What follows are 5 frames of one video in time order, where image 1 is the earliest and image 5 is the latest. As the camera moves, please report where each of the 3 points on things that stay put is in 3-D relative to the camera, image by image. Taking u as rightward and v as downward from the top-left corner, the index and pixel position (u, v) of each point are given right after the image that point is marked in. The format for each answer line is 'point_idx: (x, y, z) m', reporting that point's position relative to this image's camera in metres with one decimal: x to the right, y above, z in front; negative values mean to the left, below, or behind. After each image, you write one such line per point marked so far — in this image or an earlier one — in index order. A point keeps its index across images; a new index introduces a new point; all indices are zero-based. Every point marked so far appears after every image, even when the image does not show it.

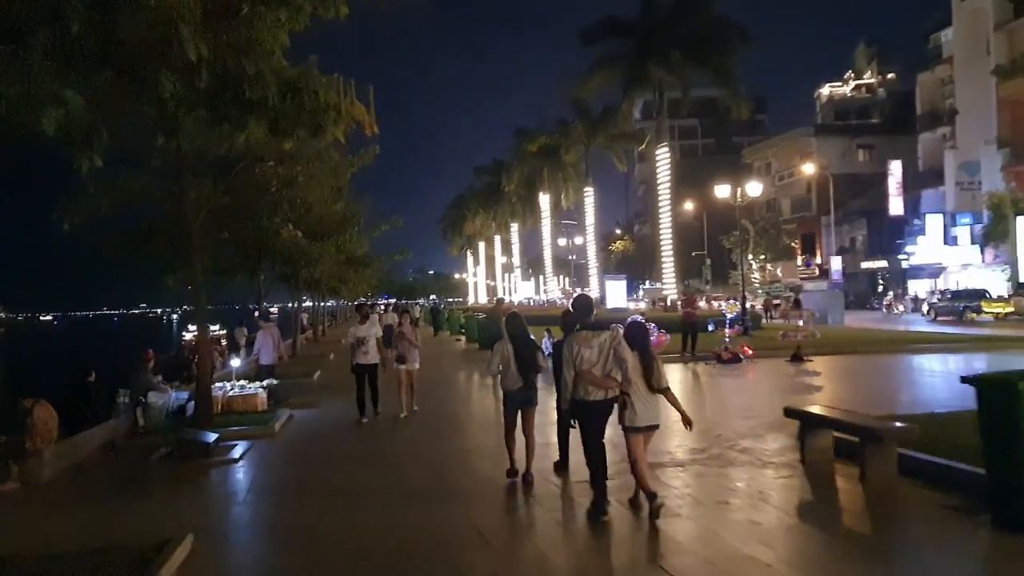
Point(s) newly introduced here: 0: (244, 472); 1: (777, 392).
0: (-4.0, -2.8, +12.8) m
1: (+5.9, -2.3, +19.3) m
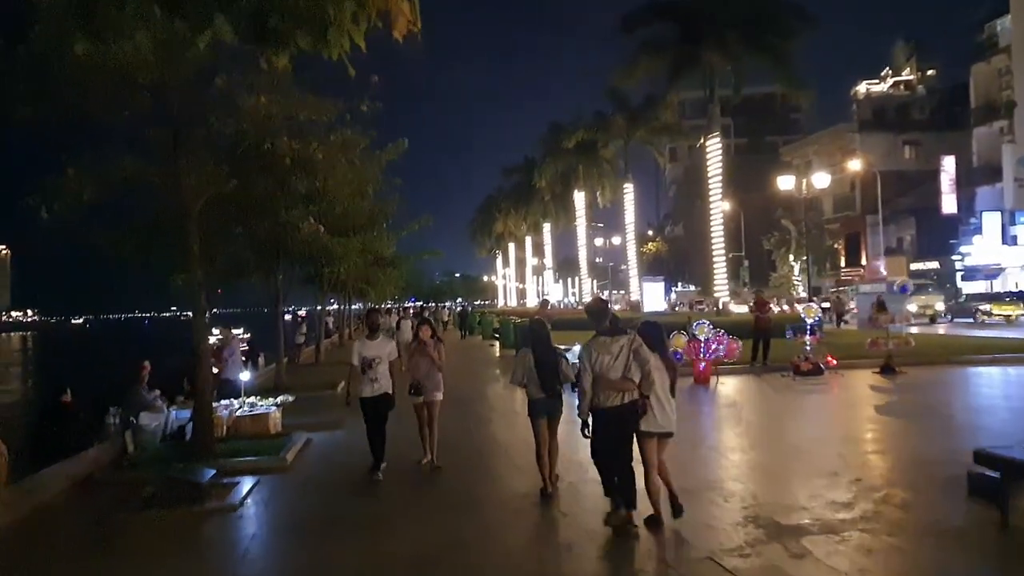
0: (-3.1, -2.8, +10.2) m
1: (+6.9, -2.4, +16.4) m
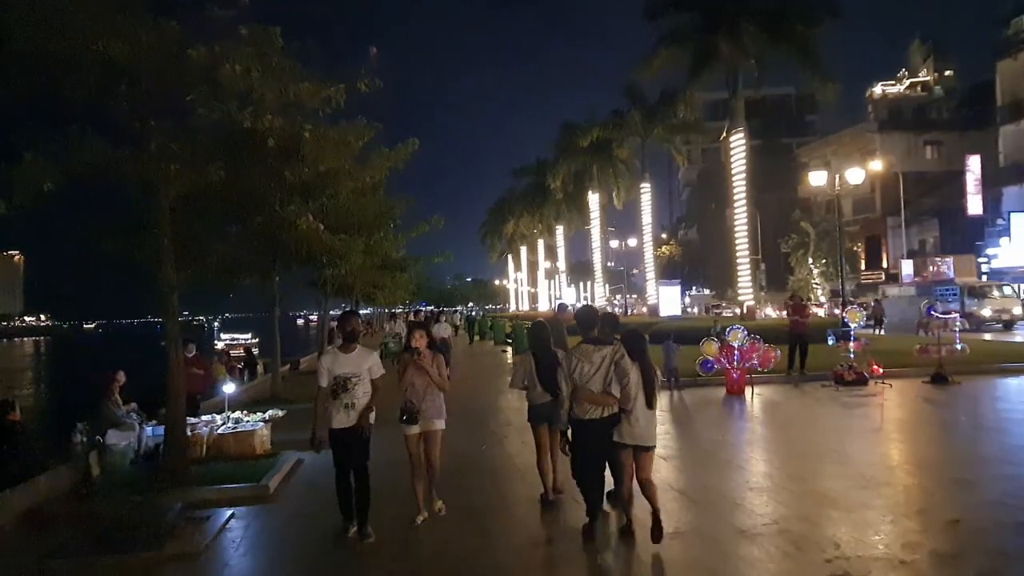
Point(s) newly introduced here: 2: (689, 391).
0: (-2.9, -2.8, +8.6) m
1: (+7.2, -2.4, +14.6) m
2: (+3.9, -2.3, +18.8) m
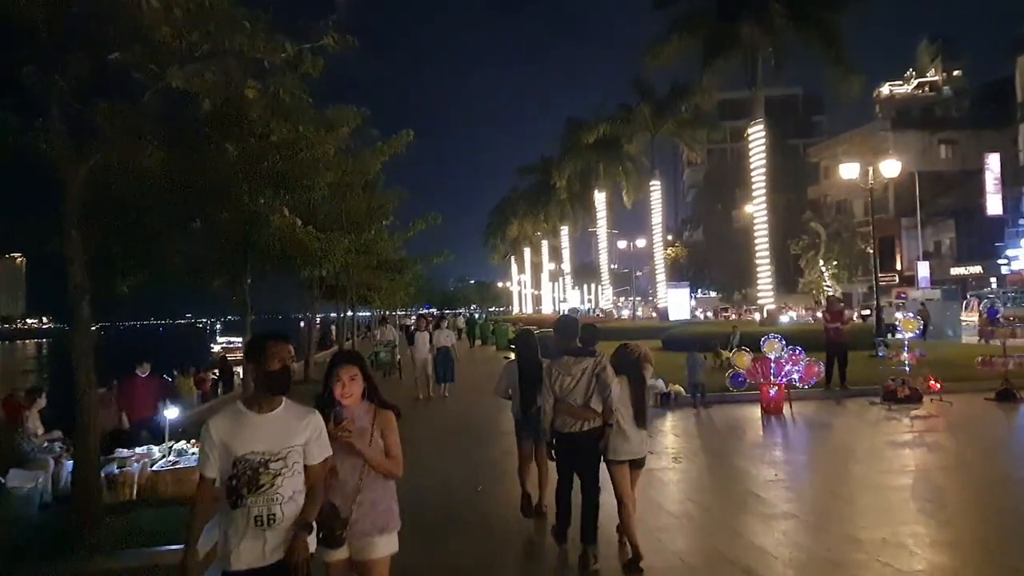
0: (-2.9, -2.8, +6.2) m
1: (+7.3, -2.4, +12.2) m
2: (+4.0, -2.4, +16.4) m
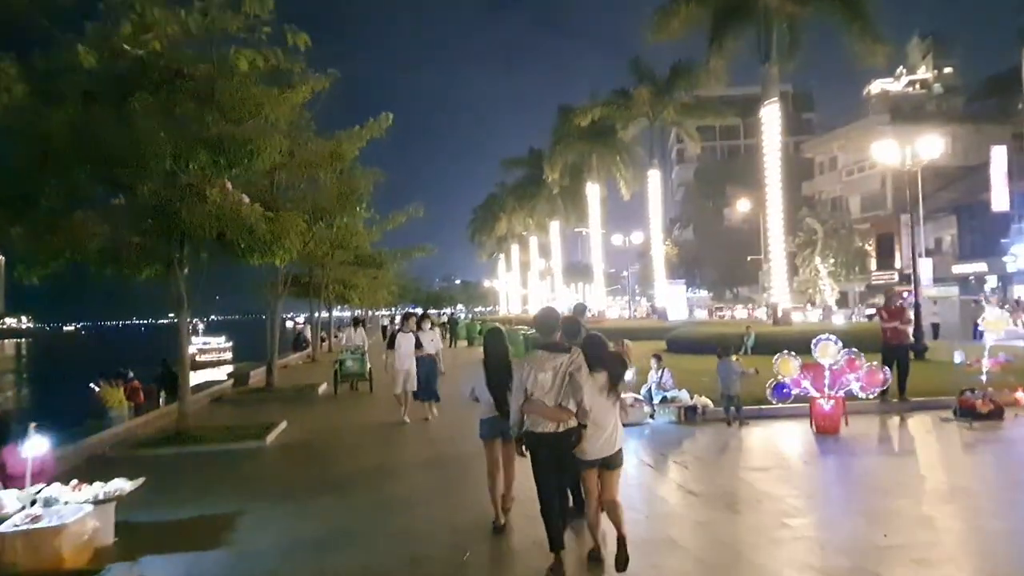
0: (-2.8, -2.6, +3.2) m
1: (+7.2, -2.3, +9.3) m
2: (+3.9, -2.2, +13.5) m
